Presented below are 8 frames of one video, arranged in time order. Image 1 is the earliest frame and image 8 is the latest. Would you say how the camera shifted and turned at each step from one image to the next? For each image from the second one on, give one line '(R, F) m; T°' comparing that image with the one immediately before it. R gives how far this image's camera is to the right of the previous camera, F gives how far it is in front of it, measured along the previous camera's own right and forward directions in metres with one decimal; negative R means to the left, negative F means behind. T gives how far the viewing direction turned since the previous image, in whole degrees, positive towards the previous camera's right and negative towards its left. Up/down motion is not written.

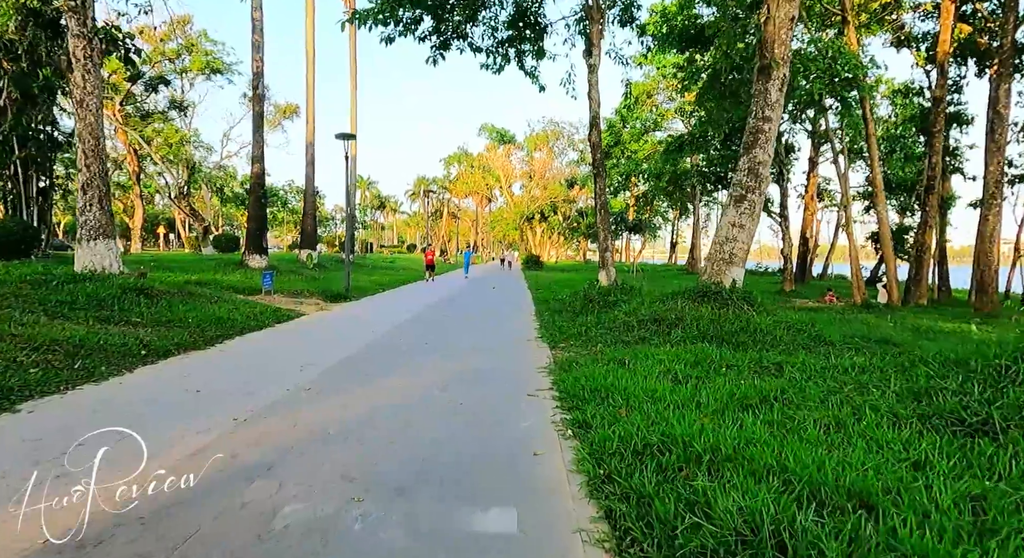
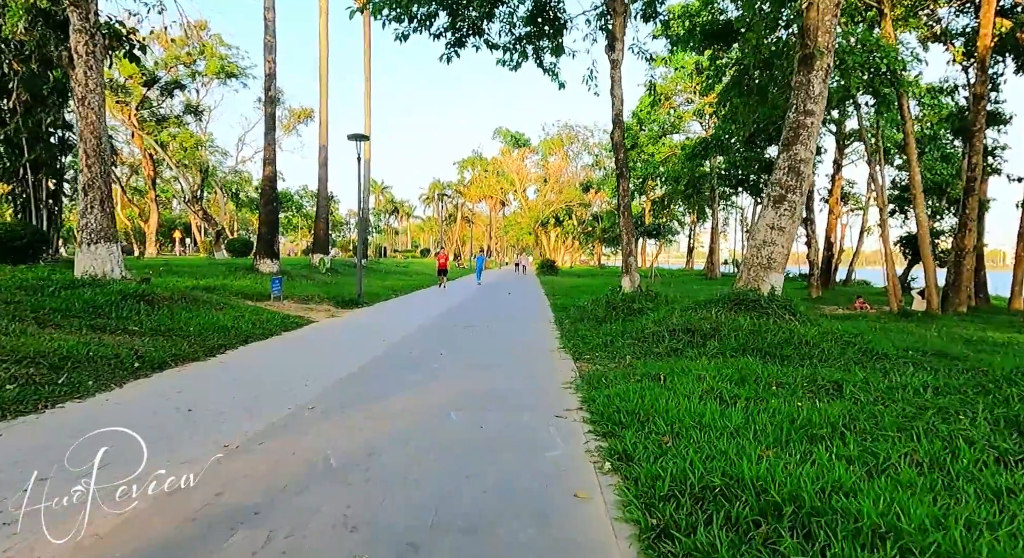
(-0.1, +0.6) m; -1°
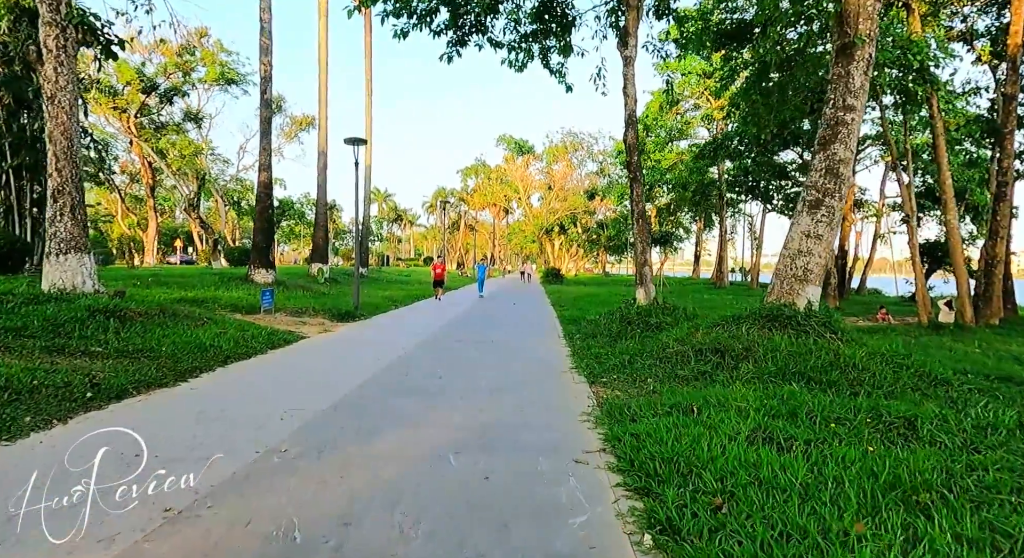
(-0.1, +0.8) m; 0°
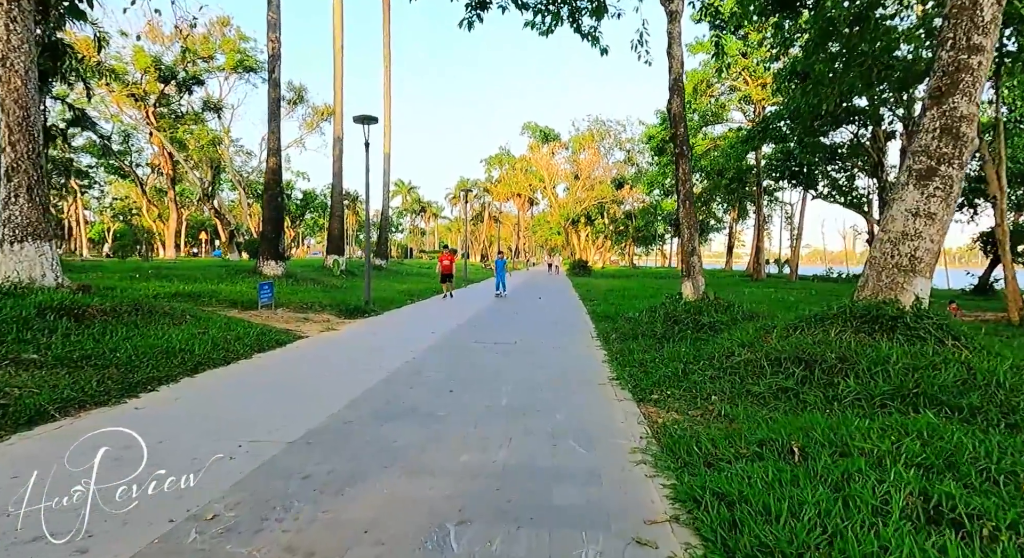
(0.0, +1.4) m; -3°
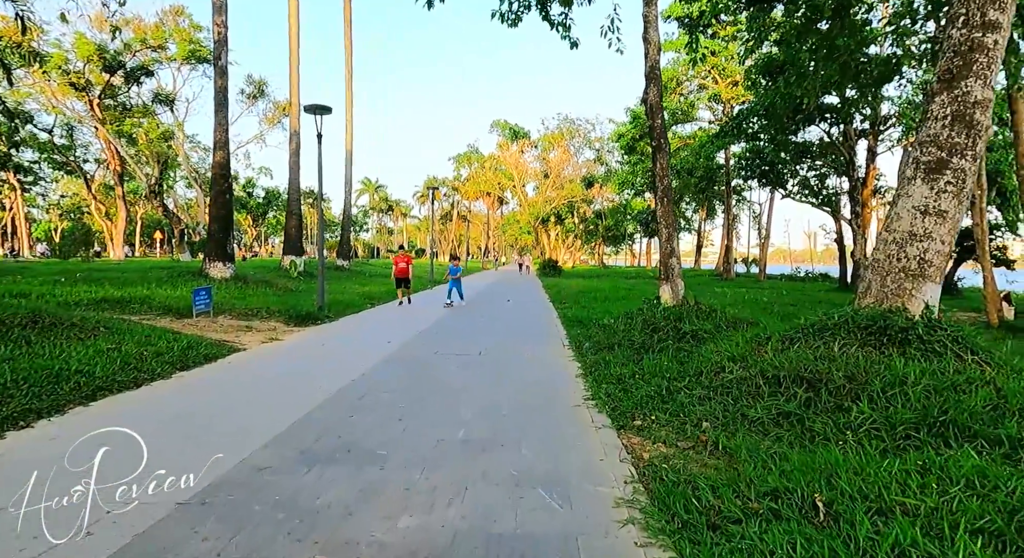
(+0.1, +0.9) m; +3°
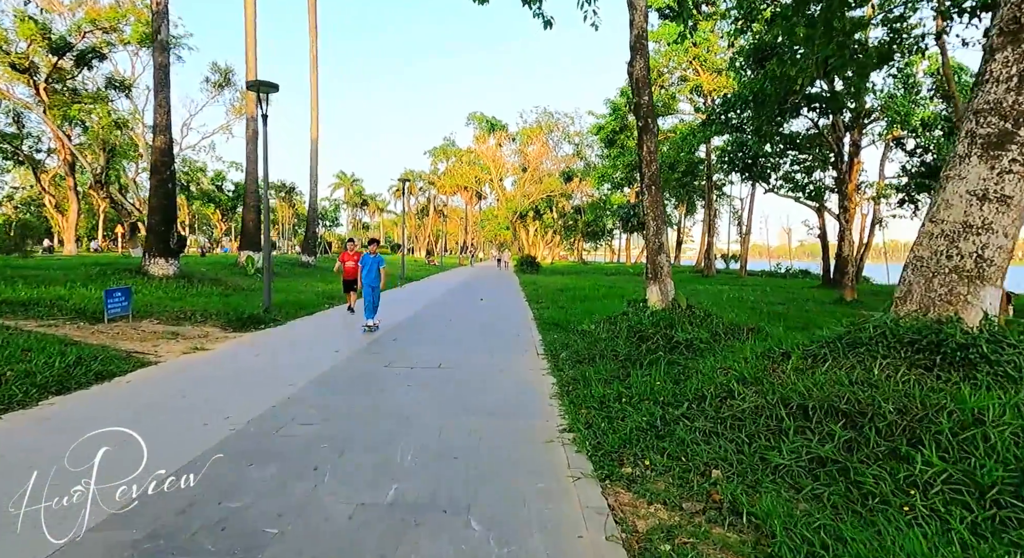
(+0.2, +1.2) m; +2°
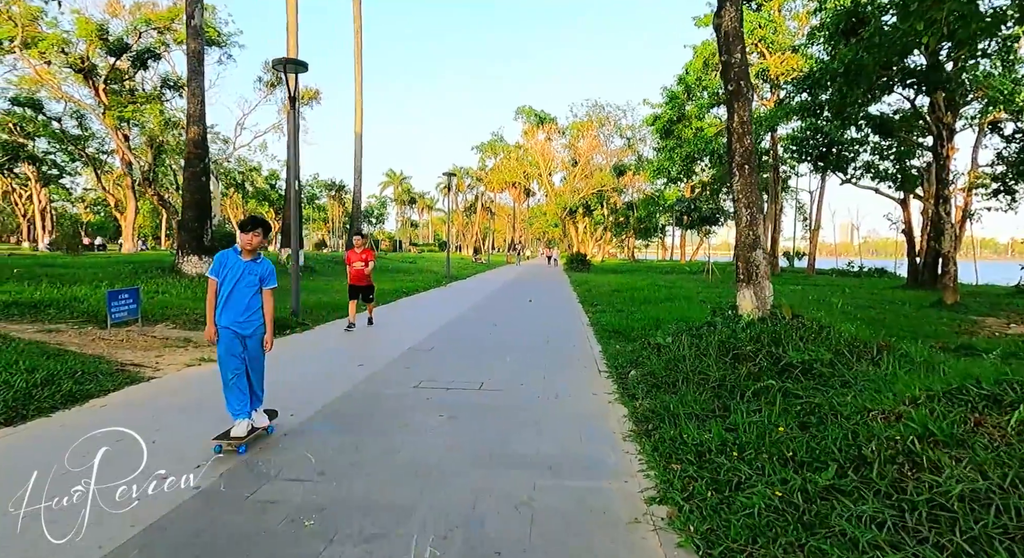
(-0.1, +1.4) m; -5°
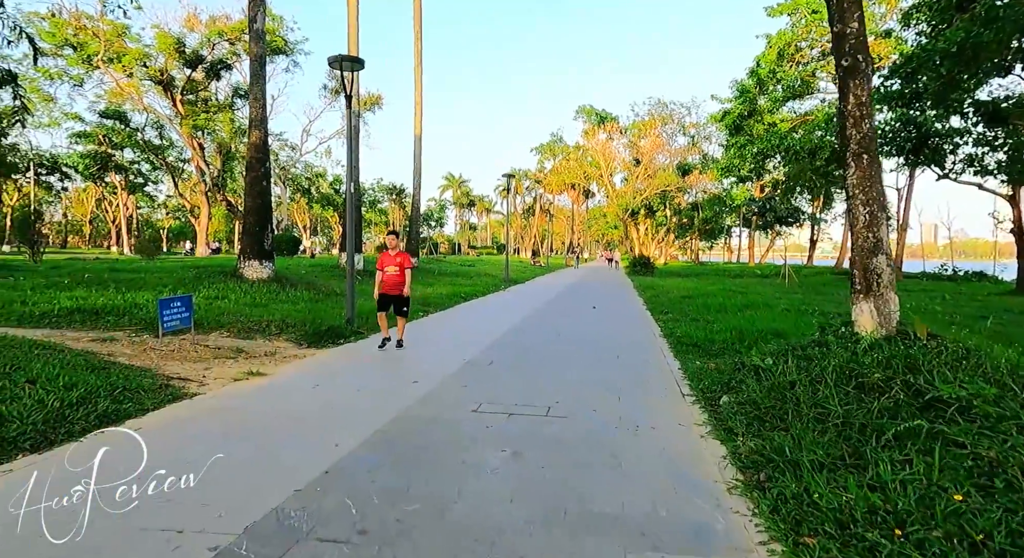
(-0.2, +0.7) m; -6°
